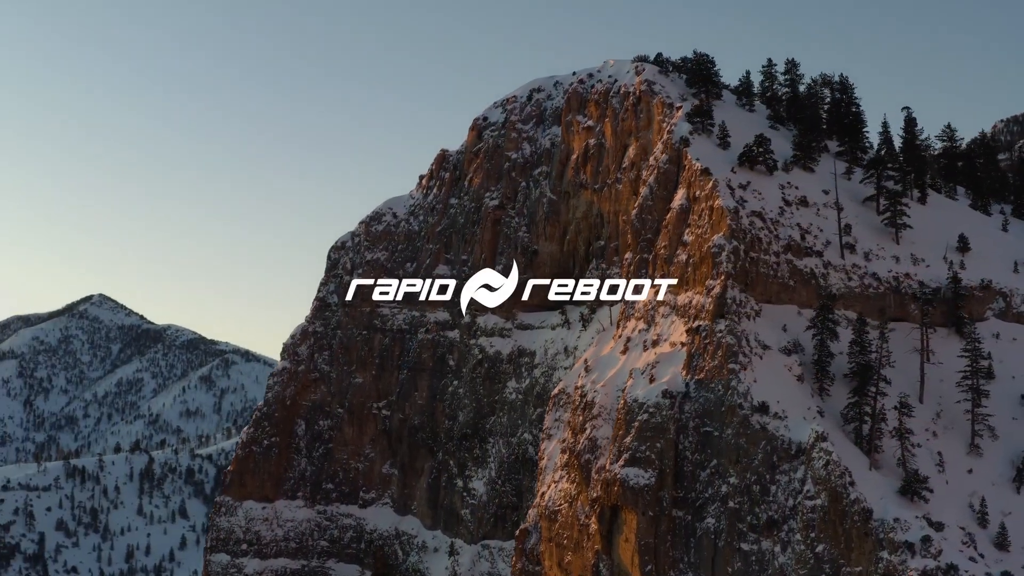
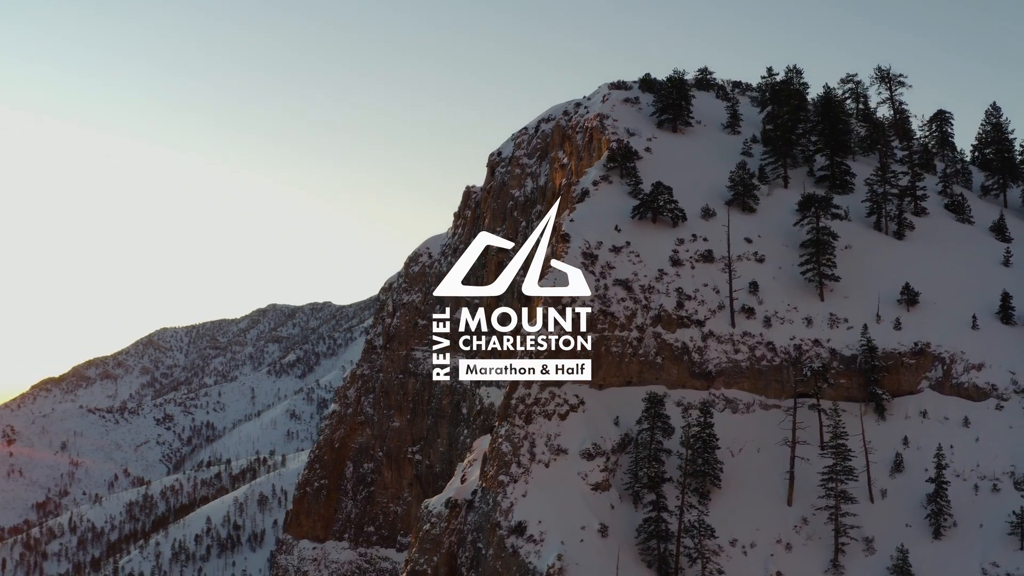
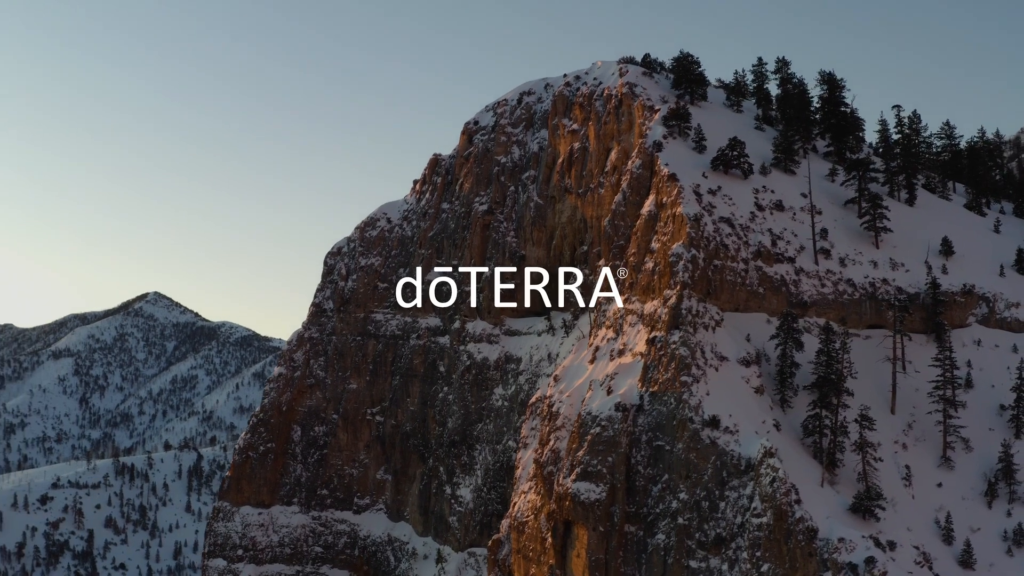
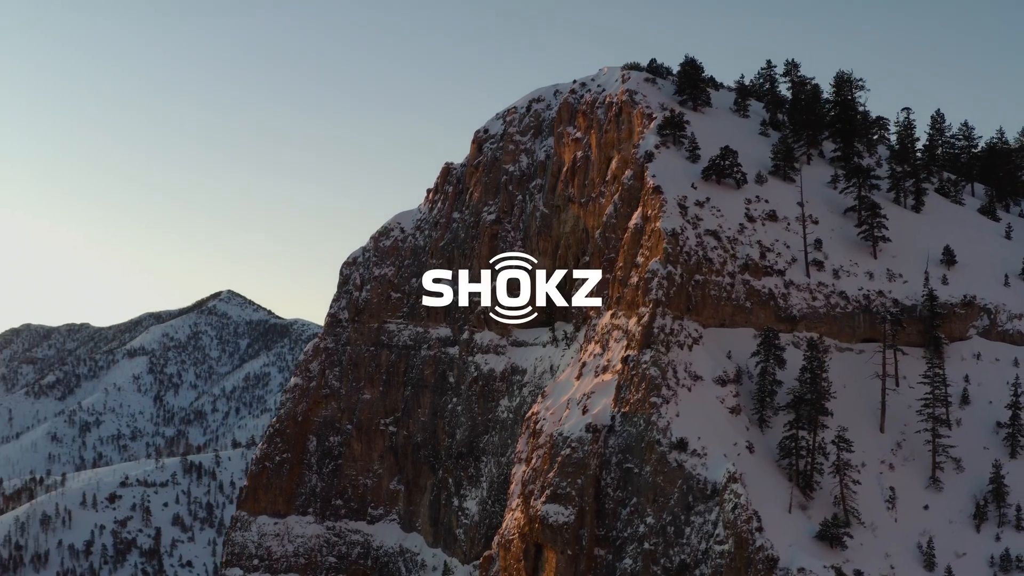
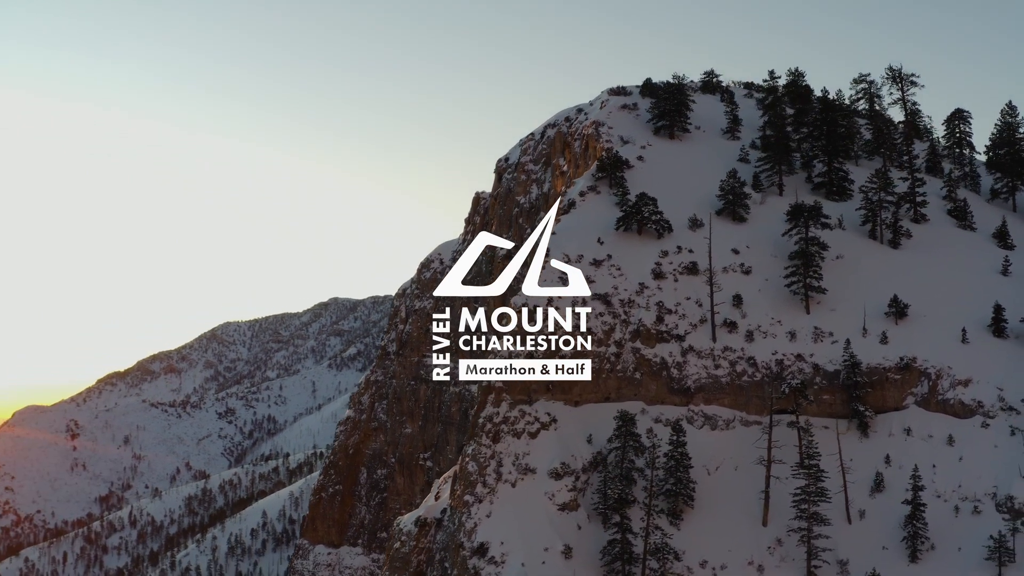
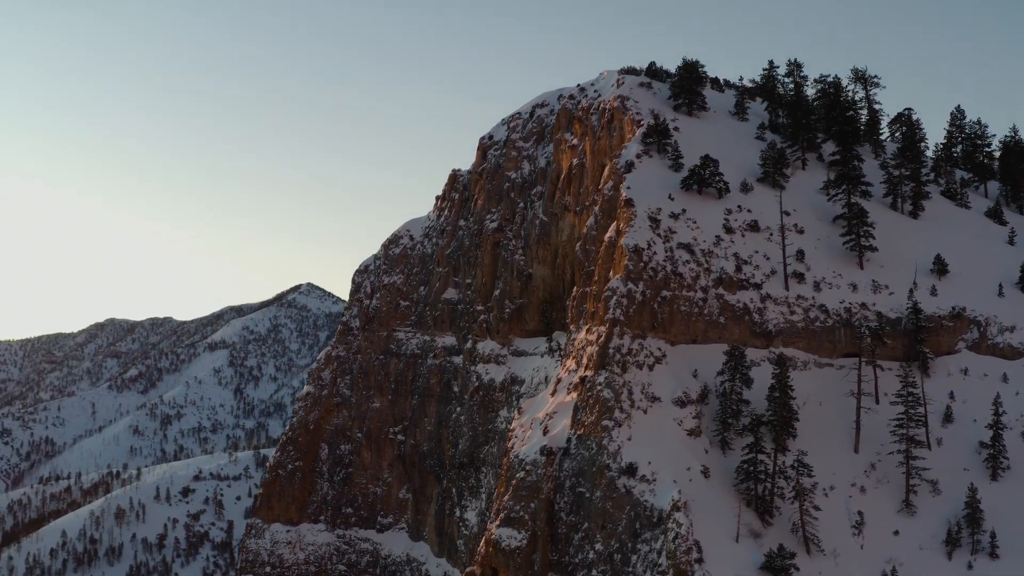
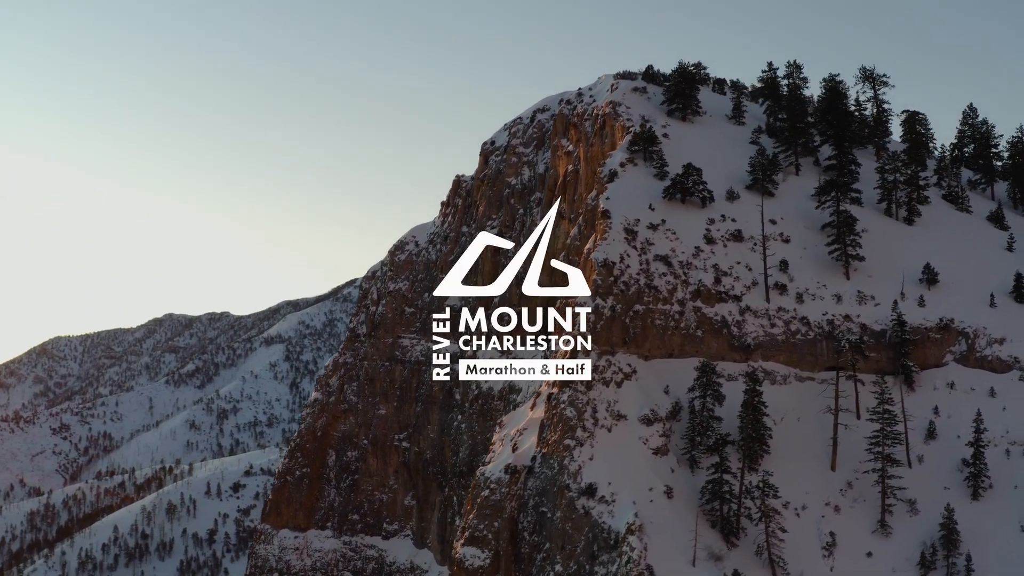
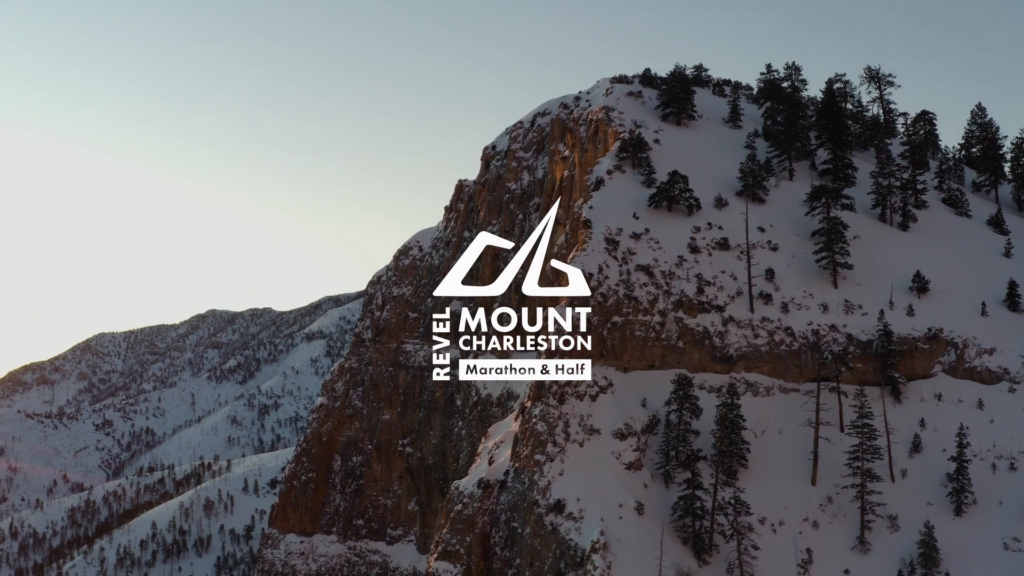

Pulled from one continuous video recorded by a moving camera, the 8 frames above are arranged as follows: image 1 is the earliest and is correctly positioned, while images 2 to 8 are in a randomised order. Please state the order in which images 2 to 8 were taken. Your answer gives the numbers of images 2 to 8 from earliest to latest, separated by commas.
3, 4, 6, 7, 8, 2, 5
